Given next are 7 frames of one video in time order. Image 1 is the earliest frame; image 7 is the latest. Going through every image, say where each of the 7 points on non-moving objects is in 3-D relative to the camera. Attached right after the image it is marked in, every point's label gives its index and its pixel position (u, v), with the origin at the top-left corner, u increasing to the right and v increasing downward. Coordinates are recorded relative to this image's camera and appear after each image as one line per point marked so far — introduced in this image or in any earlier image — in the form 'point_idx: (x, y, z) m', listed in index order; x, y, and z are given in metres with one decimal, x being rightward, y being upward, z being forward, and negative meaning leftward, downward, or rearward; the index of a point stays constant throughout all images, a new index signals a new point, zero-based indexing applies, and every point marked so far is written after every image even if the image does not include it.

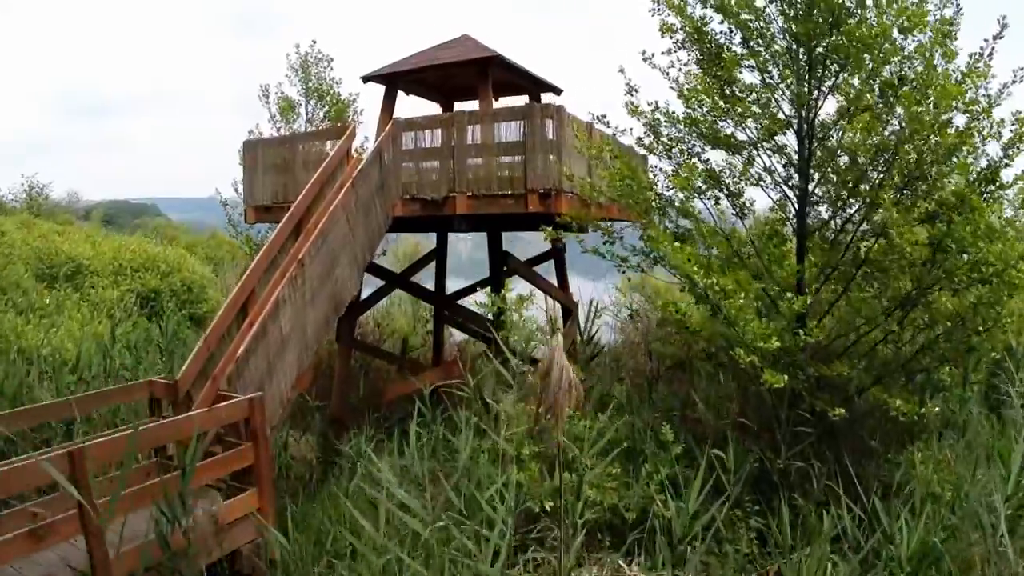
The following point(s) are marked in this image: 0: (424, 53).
0: (-1.1, +3.1, +8.7) m
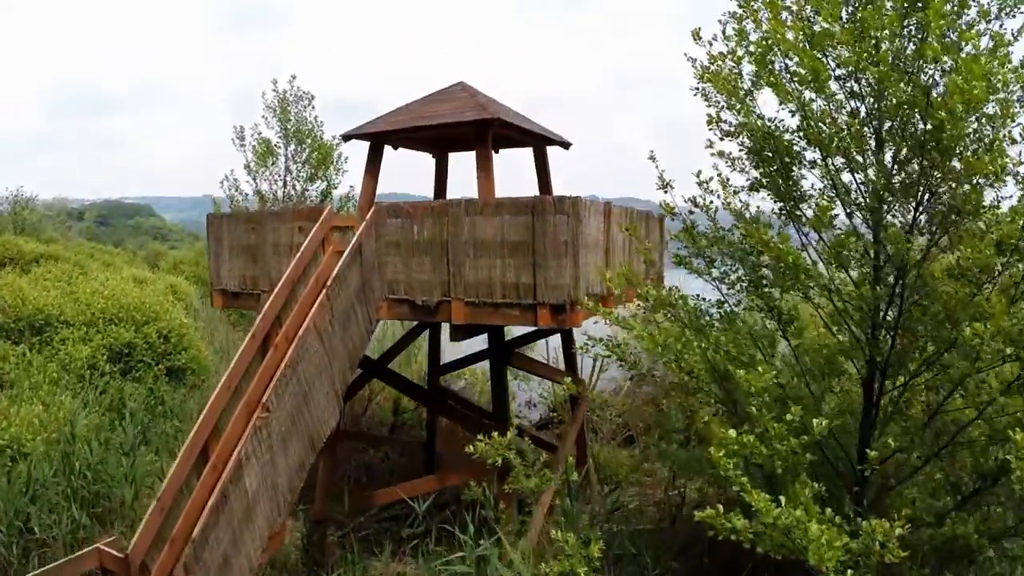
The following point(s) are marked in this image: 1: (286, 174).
0: (-1.1, +2.1, +7.7) m
1: (-3.7, +1.9, +11.5) m
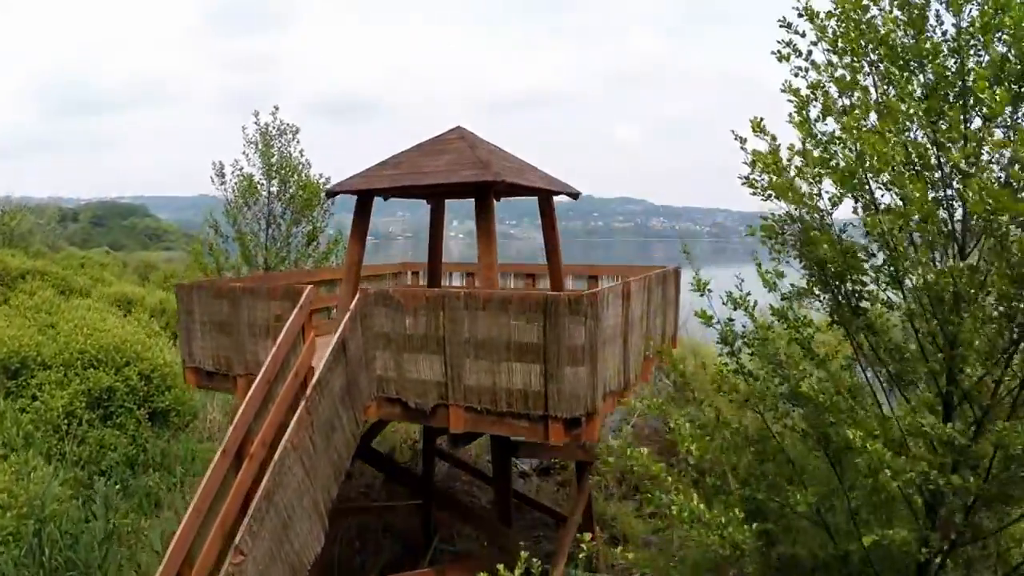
0: (-1.1, +1.3, +6.9) m
1: (-3.7, +1.2, +10.7) m
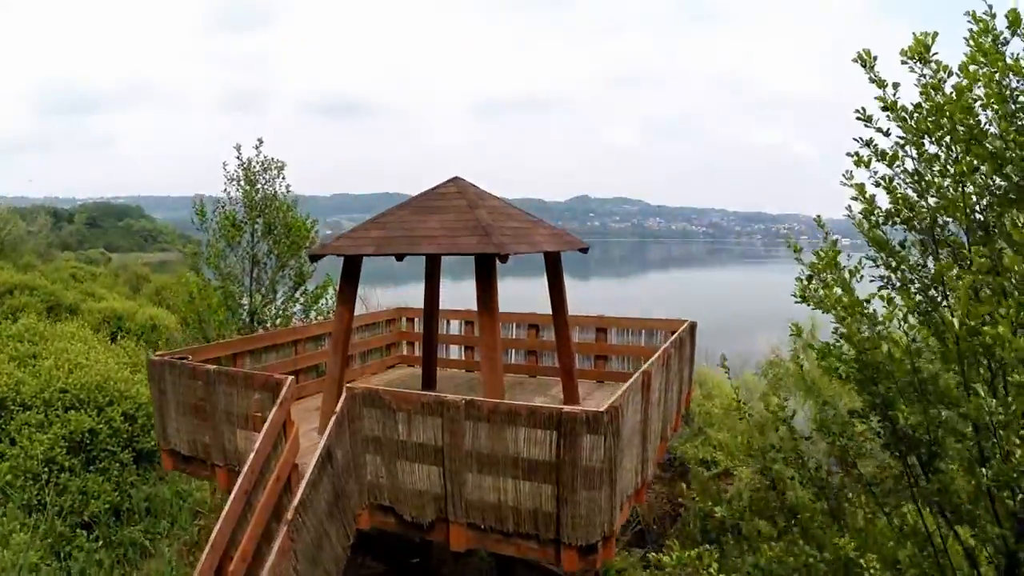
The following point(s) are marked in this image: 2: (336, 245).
0: (-1.1, +0.7, +6.3) m
1: (-3.7, +0.5, +10.1) m
2: (-1.6, +0.4, +6.2) m
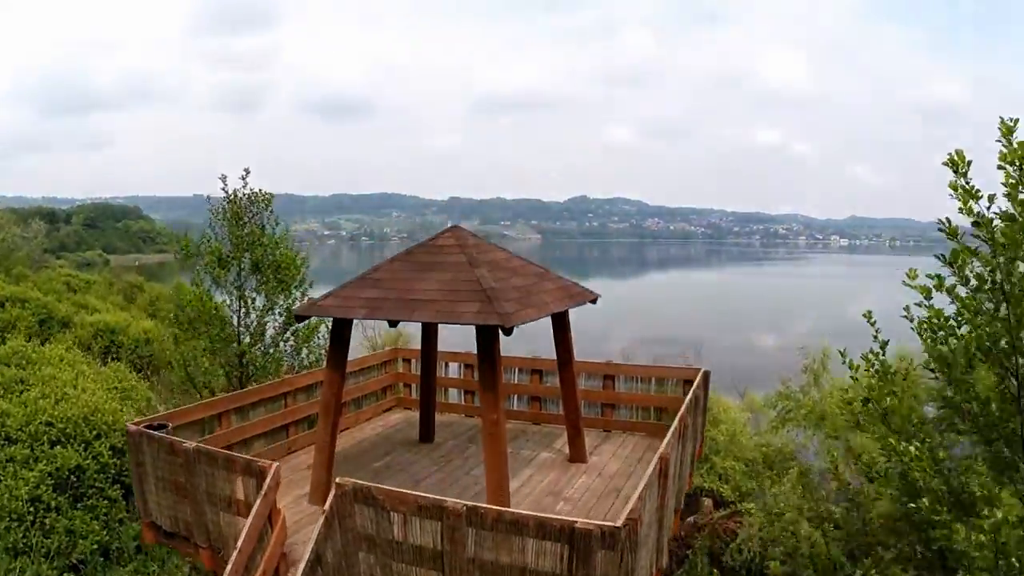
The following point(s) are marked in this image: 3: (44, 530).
0: (-1.0, +0.1, +5.9) m
1: (-3.7, 0.0, +9.7) m
2: (-1.5, -0.1, +5.8) m
3: (-7.6, -3.9, +11.4) m
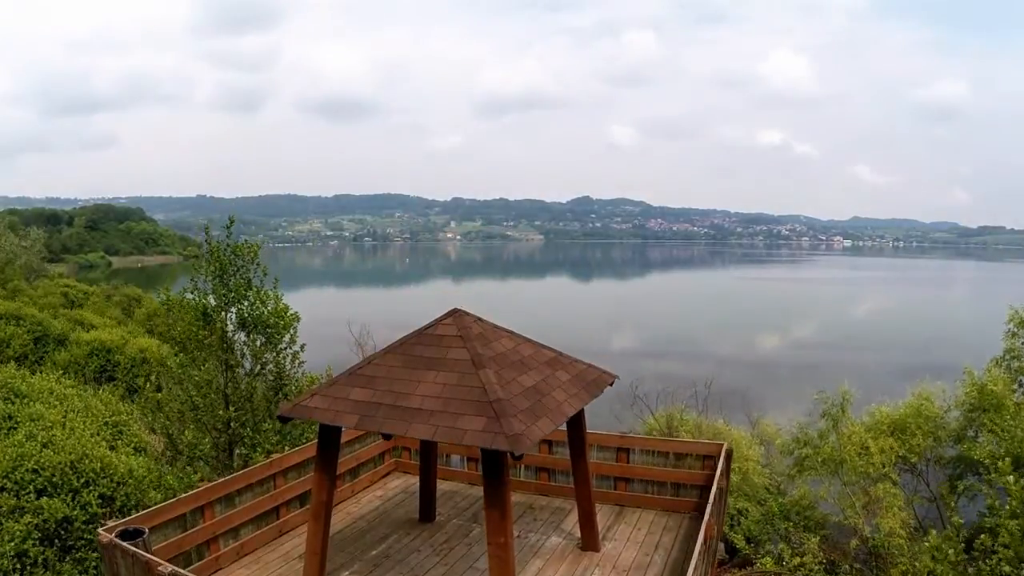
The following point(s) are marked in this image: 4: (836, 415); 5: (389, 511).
0: (-1.0, -0.6, +5.4) m
1: (-3.6, -0.8, +9.2) m
2: (-1.5, -0.9, +5.2) m
3: (-7.6, -4.6, +10.9) m
4: (+6.2, -2.5, +13.5) m
5: (-1.4, -2.5, +8.0) m
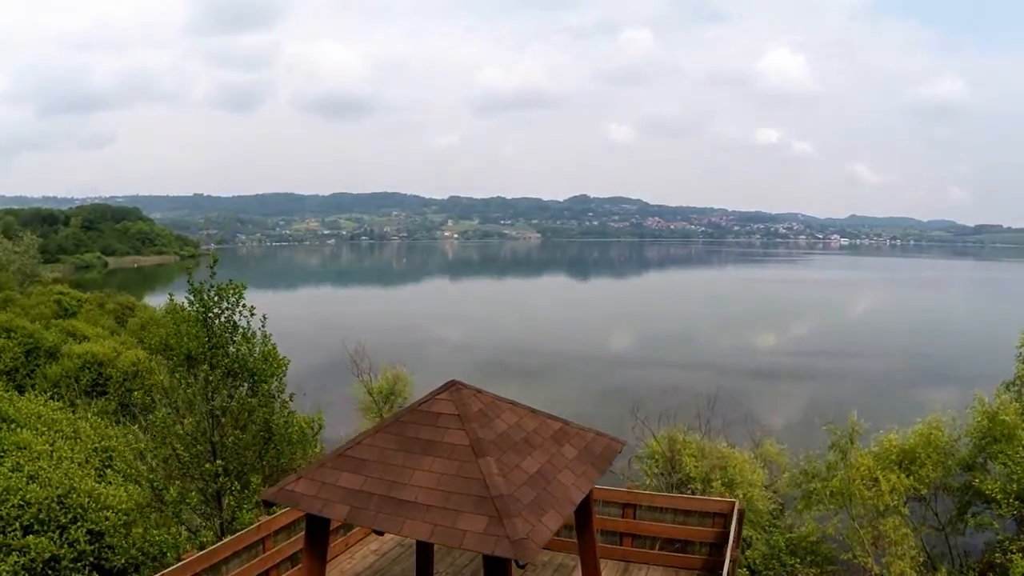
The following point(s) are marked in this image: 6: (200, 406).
0: (-1.0, -1.1, +5.0) m
1: (-3.6, -1.3, +8.8) m
2: (-1.4, -1.4, +4.9) m
3: (-7.6, -5.2, +10.5) m
4: (+6.2, -3.0, +13.2) m
5: (-1.4, -3.0, +7.6) m
6: (-3.7, -1.3, +8.6) m
